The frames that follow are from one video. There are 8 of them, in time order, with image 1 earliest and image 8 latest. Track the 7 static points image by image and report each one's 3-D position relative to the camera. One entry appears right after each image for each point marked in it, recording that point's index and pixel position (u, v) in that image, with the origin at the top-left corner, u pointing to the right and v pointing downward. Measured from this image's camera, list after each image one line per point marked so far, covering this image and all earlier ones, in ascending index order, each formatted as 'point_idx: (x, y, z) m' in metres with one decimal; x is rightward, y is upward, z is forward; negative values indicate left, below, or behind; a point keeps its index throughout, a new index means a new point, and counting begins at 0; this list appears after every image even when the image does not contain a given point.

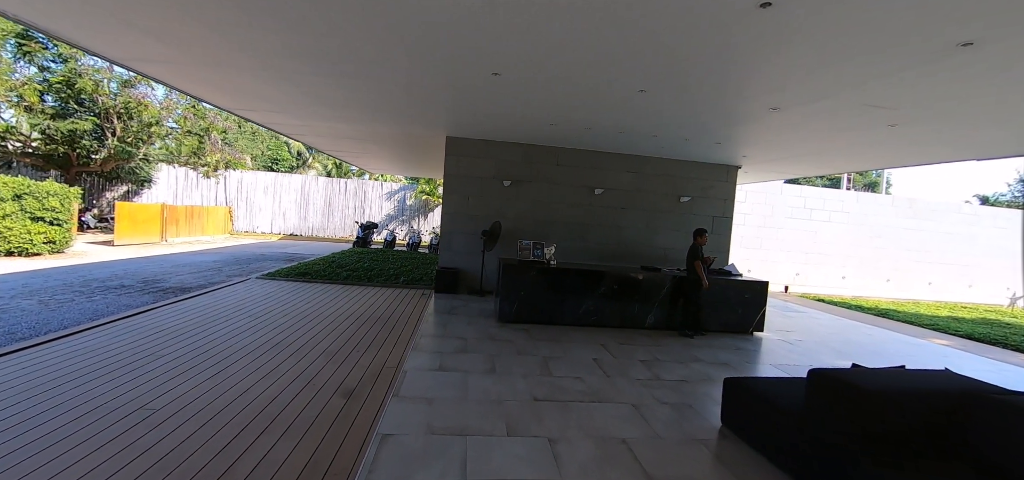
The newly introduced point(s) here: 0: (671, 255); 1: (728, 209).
0: (+3.0, -0.3, +6.7) m
1: (+4.2, +0.6, +6.9) m
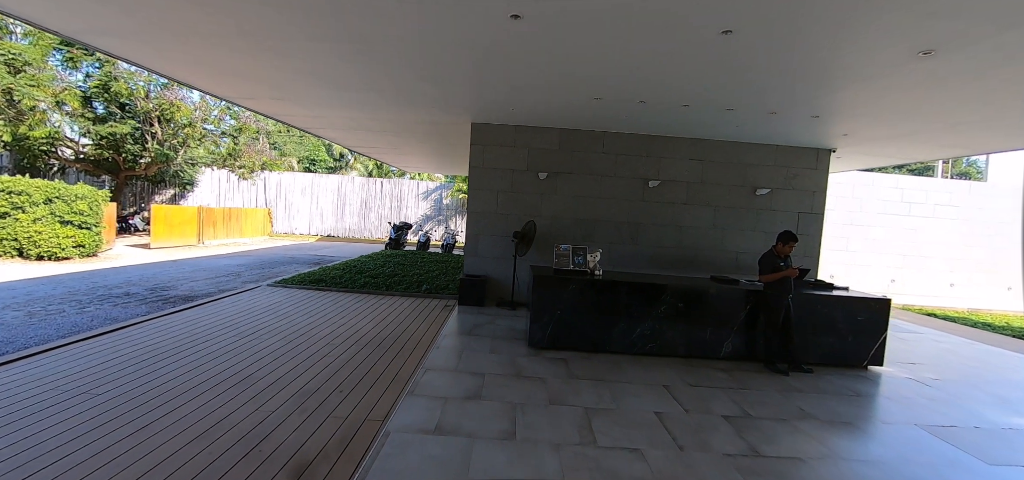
0: (+3.6, -0.3, +5.4) m
1: (+4.8, +0.6, +5.5) m
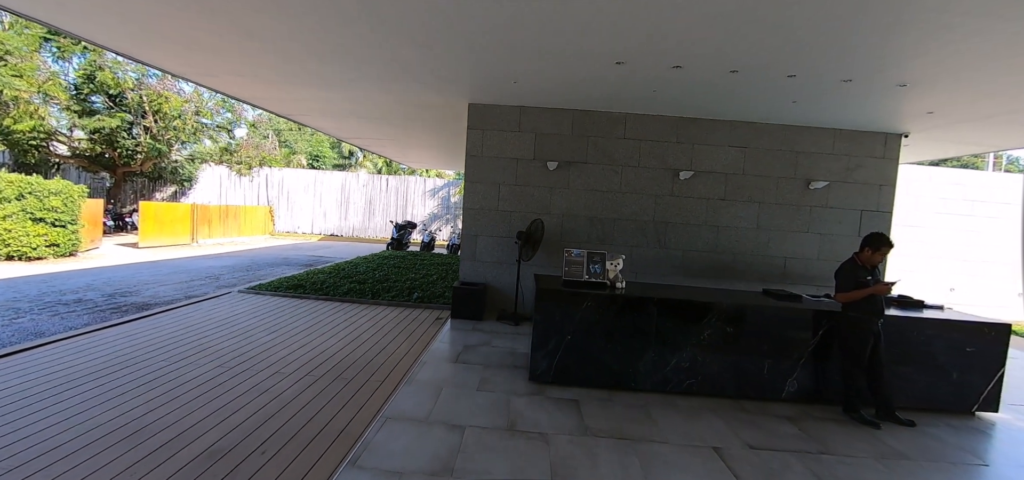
0: (+3.6, -0.4, +4.4) m
1: (+4.8, +0.5, +4.4) m
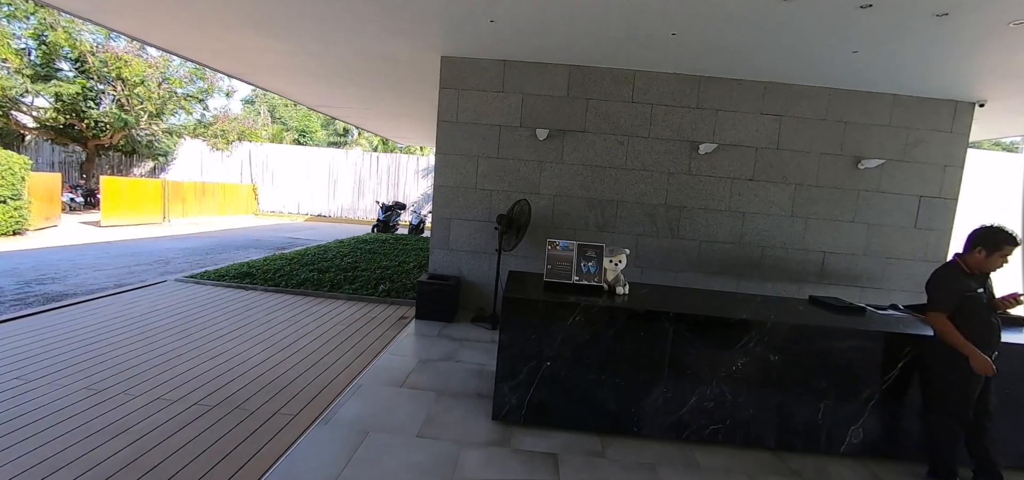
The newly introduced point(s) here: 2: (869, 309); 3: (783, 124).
0: (+3.4, -0.3, +3.6) m
1: (+4.6, +0.6, +3.5) m
2: (+2.4, -0.5, +2.3) m
3: (+2.7, +1.2, +3.5) m
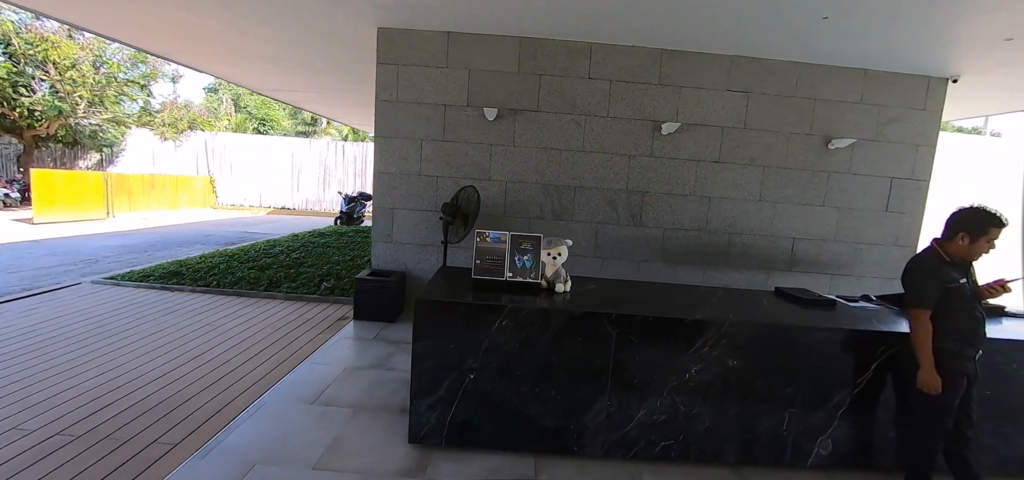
0: (+2.9, -0.1, +3.4) m
1: (+4.1, +0.8, +3.3) m
2: (+1.9, -0.4, +2.0) m
3: (+2.2, +1.3, +3.2) m
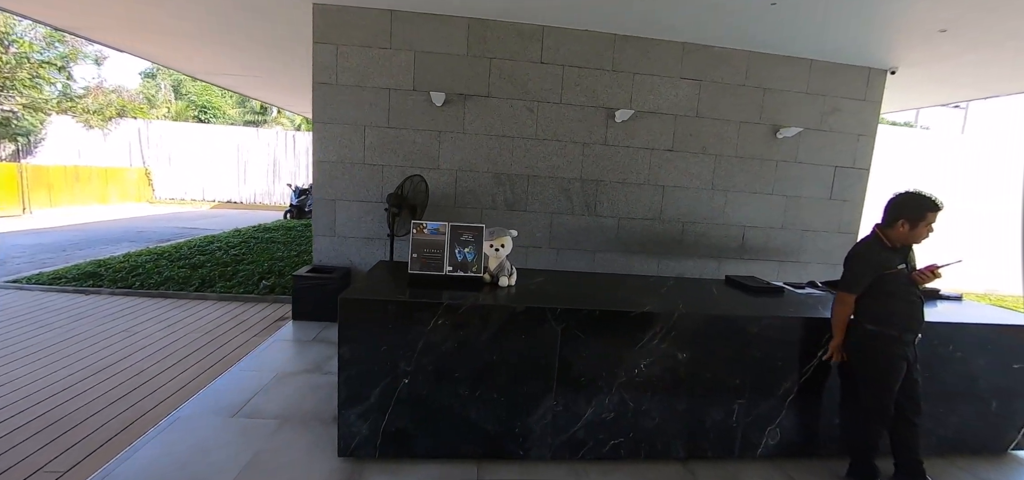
0: (+2.5, 0.0, +3.4) m
1: (+3.7, +0.9, +3.5) m
2: (+1.6, -0.3, +2.0) m
3: (+1.8, +1.4, +3.2) m
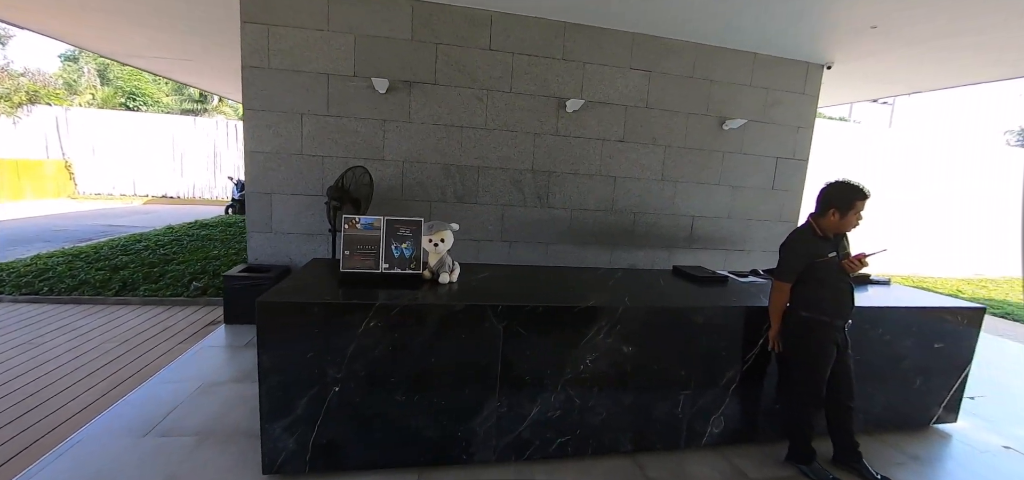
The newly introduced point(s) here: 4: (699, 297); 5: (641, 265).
0: (+2.1, +0.1, +3.5) m
1: (+3.2, +1.0, +3.6) m
2: (+1.3, -0.2, +2.0) m
3: (+1.4, +1.5, +3.2) m
4: (+0.9, -0.3, +1.7) m
5: (+1.4, -0.3, +3.4) m
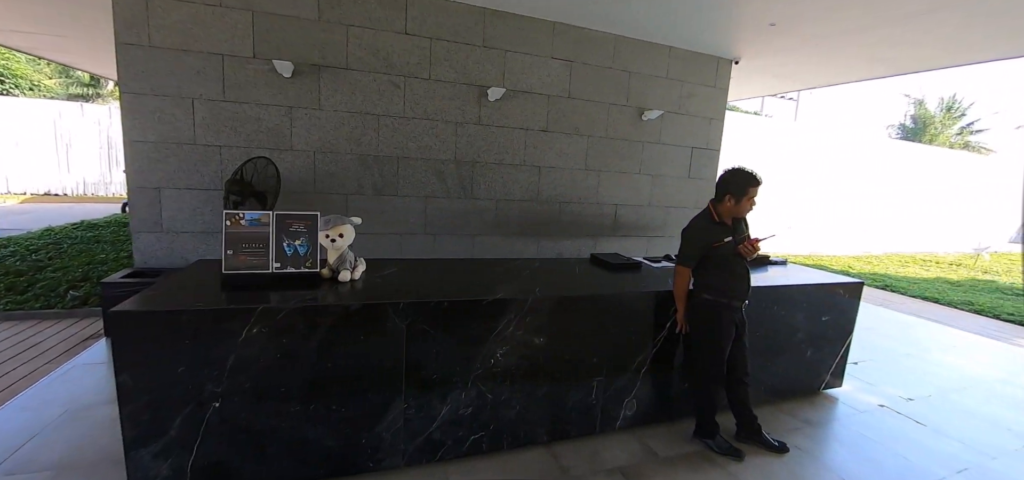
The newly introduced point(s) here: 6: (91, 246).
0: (+1.4, +0.2, +3.6) m
1: (+2.5, +1.2, +3.9) m
2: (+0.9, -0.1, +2.1) m
3: (+0.8, +1.6, +3.2) m
4: (+0.5, -0.2, +1.7) m
5: (+0.7, -0.2, +3.5) m
6: (-4.9, -0.1, +4.2) m
